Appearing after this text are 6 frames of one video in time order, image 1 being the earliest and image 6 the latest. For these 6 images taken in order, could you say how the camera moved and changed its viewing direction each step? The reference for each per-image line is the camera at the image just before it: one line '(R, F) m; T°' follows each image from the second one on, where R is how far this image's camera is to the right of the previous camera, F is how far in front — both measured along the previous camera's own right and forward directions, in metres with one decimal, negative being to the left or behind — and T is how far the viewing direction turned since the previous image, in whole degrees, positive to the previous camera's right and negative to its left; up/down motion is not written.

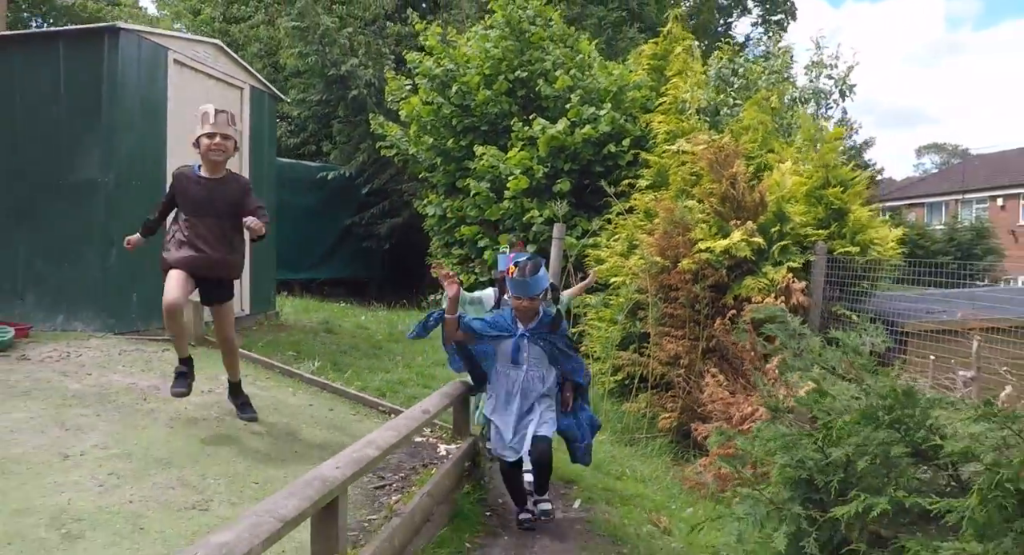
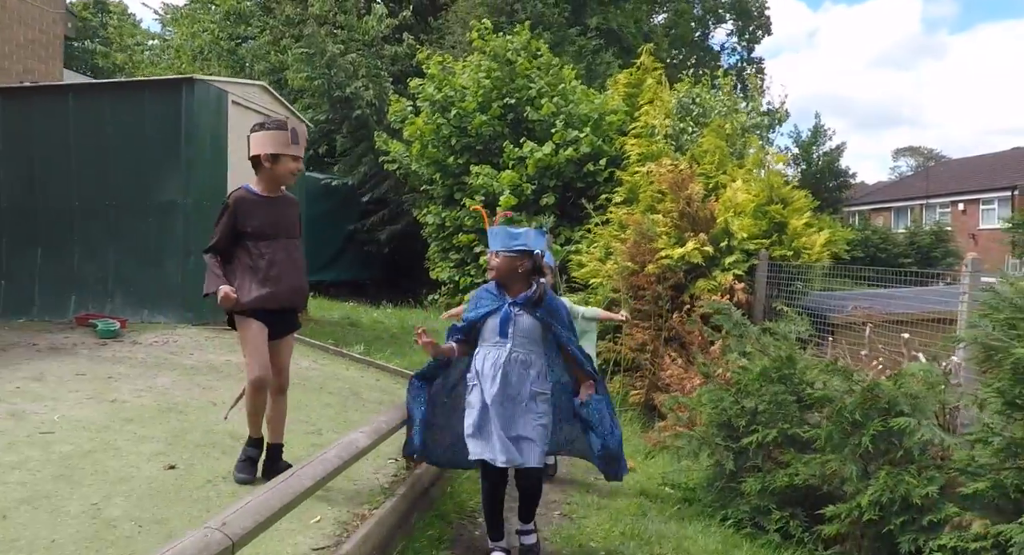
(-0.2, -1.4) m; +1°
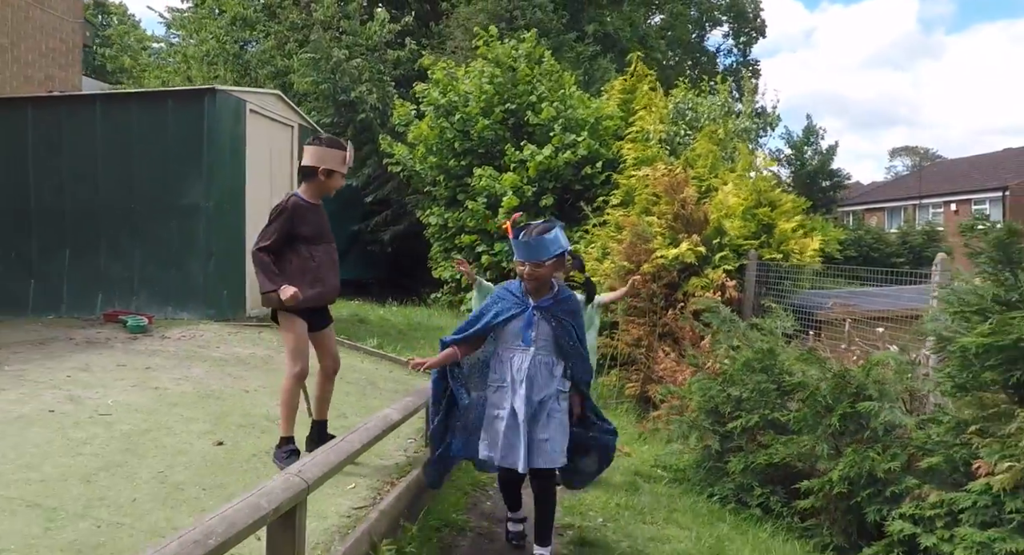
(-0.1, -0.4) m; 0°
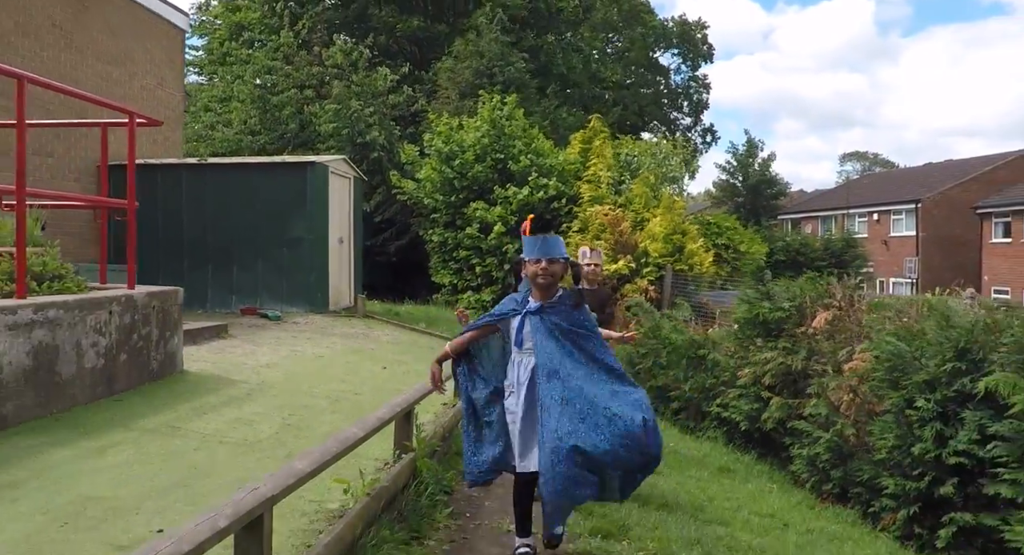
(-0.5, -4.0) m; +3°
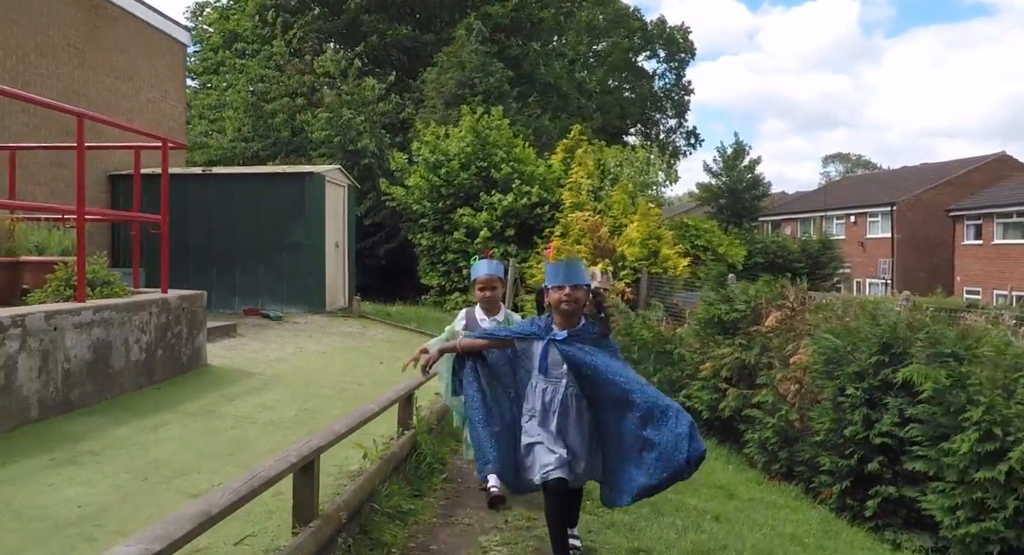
(0.0, -0.8) m; +1°
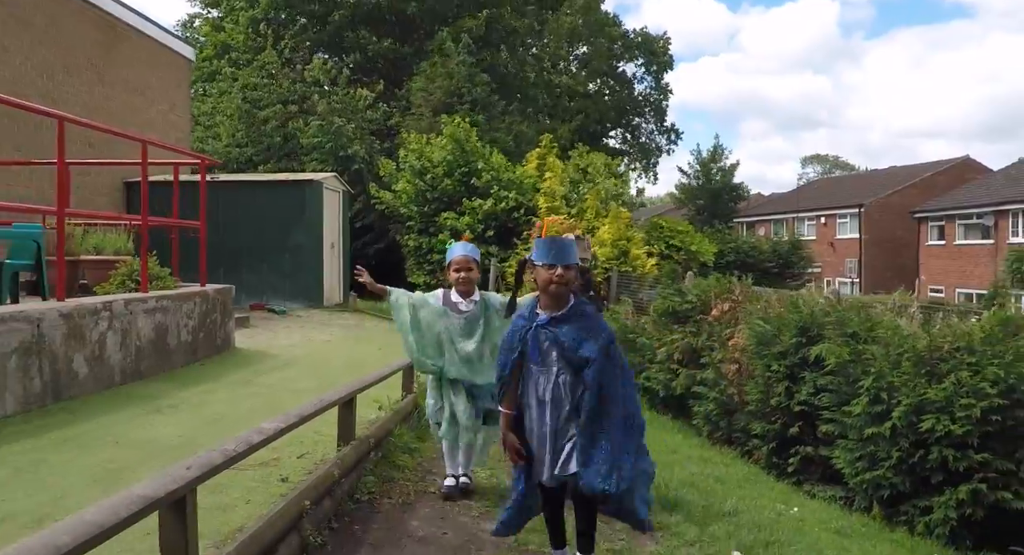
(0.0, -1.3) m; +1°
